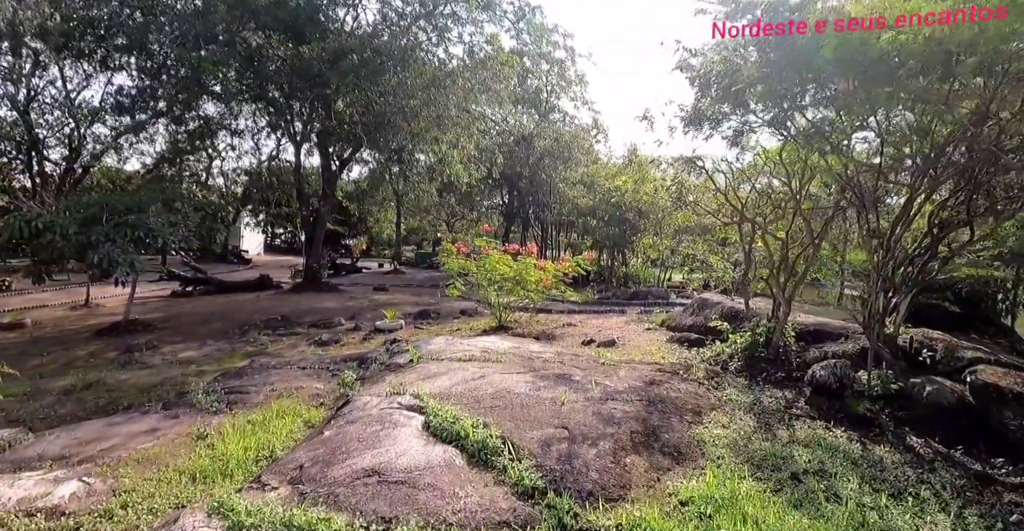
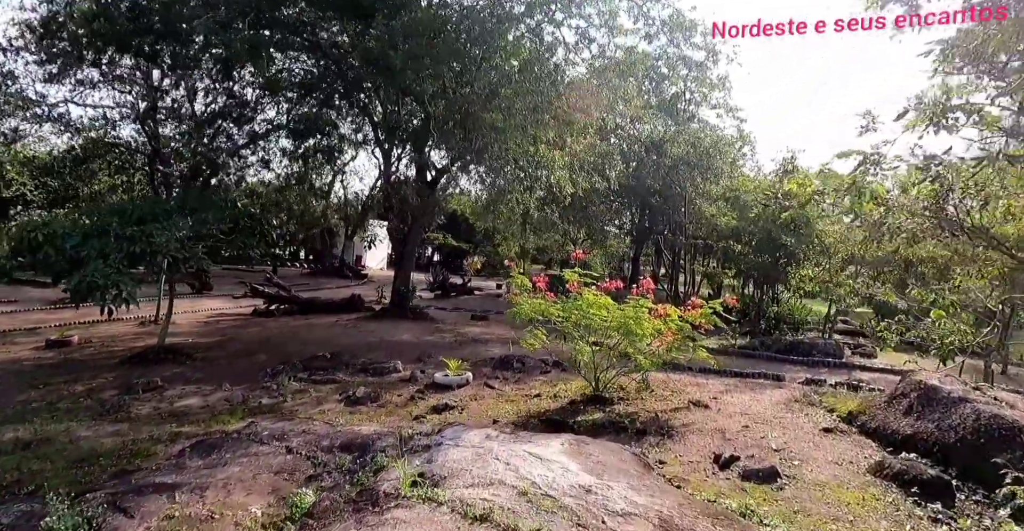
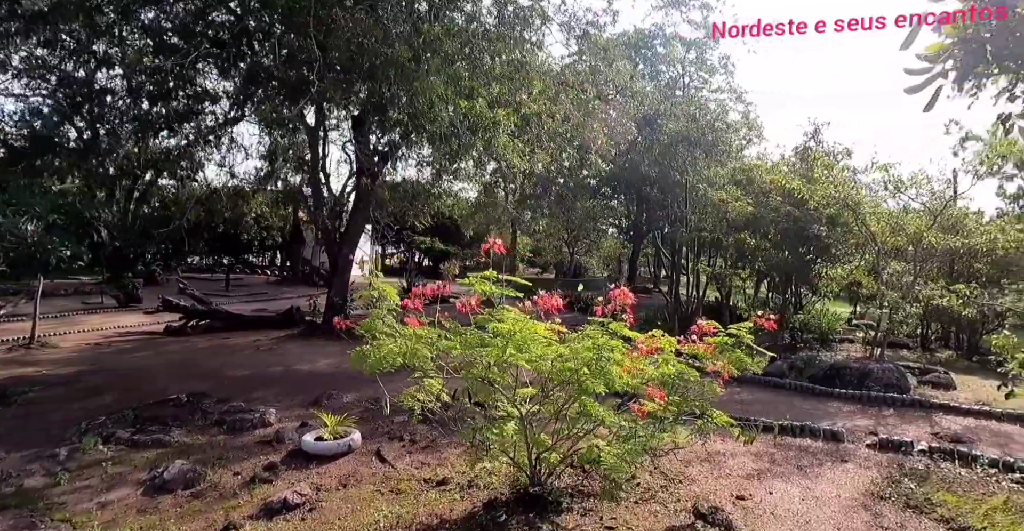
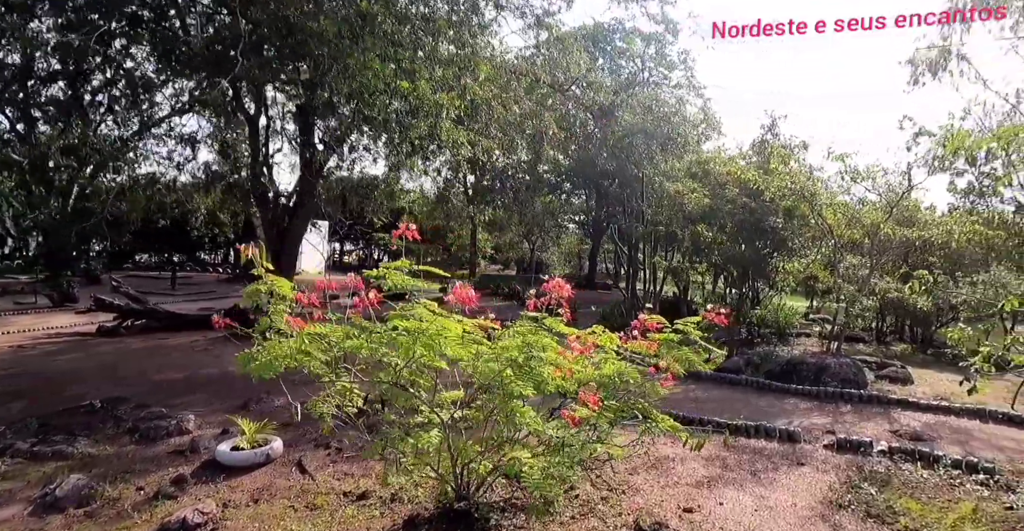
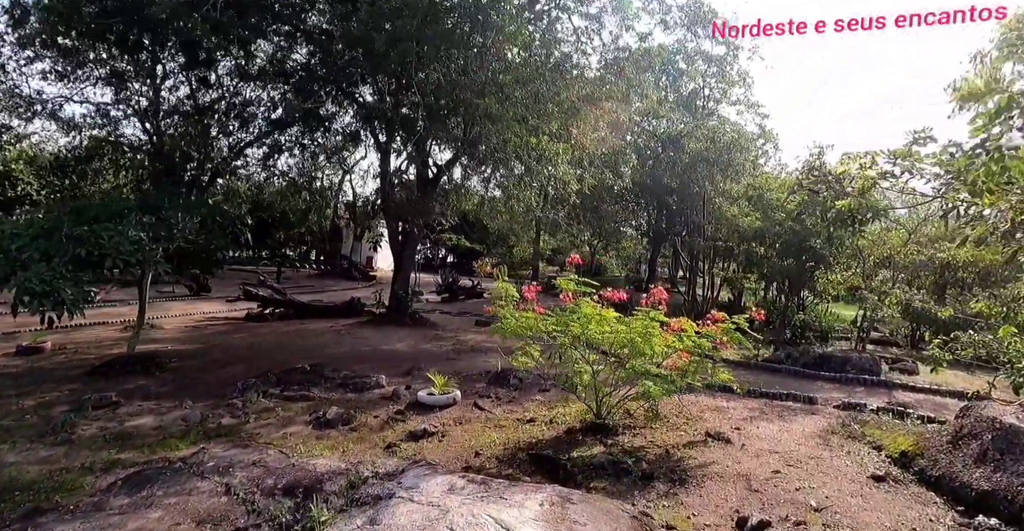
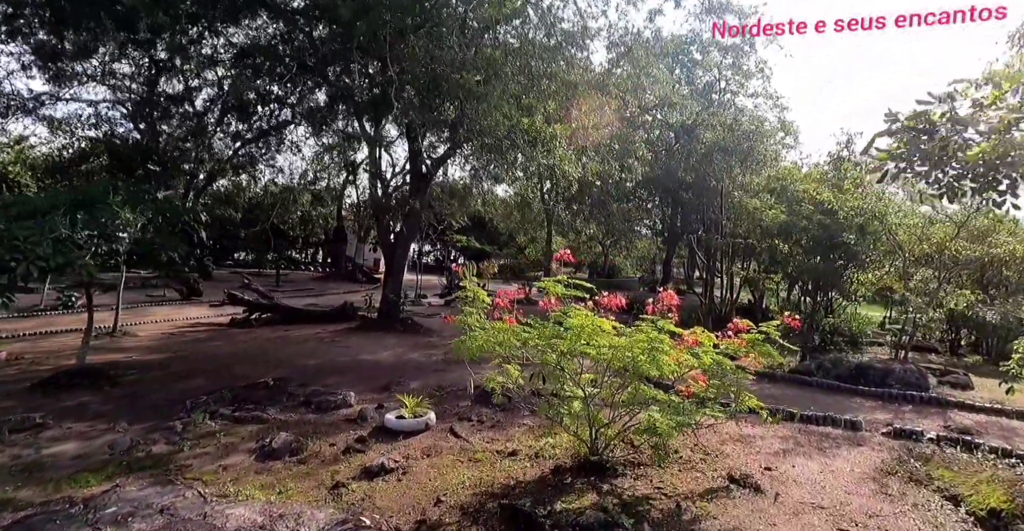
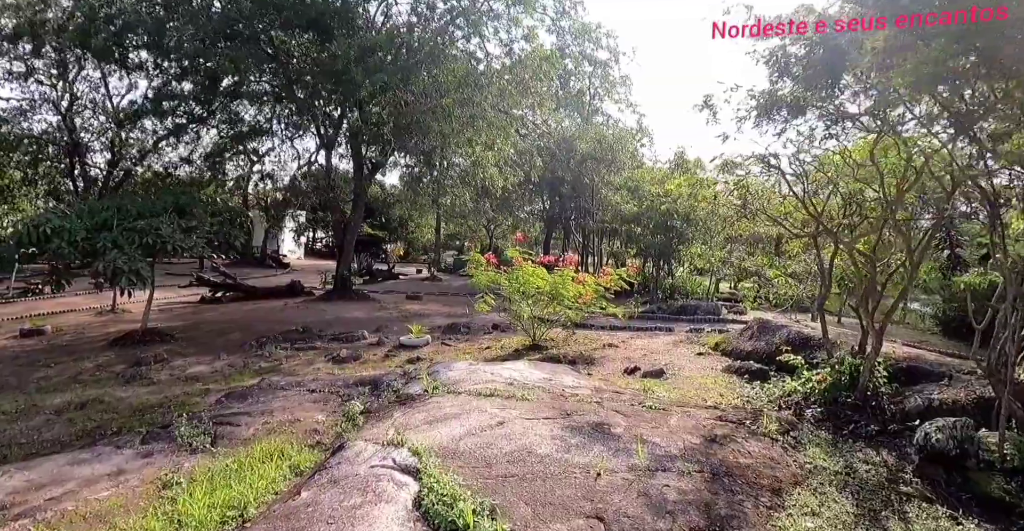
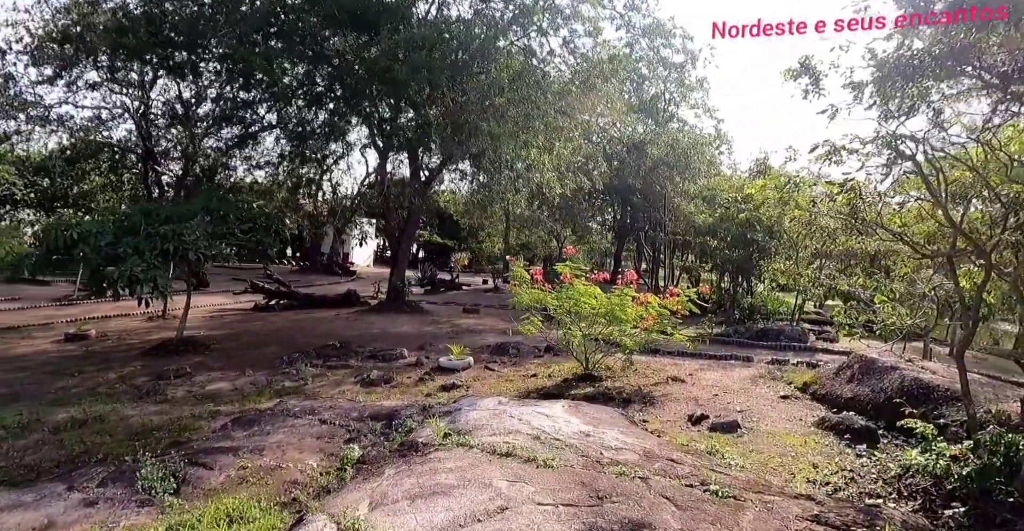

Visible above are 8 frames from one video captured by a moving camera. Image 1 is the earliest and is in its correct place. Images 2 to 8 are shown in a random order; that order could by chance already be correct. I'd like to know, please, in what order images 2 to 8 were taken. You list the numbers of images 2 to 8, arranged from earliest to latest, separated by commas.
7, 8, 2, 5, 6, 3, 4
